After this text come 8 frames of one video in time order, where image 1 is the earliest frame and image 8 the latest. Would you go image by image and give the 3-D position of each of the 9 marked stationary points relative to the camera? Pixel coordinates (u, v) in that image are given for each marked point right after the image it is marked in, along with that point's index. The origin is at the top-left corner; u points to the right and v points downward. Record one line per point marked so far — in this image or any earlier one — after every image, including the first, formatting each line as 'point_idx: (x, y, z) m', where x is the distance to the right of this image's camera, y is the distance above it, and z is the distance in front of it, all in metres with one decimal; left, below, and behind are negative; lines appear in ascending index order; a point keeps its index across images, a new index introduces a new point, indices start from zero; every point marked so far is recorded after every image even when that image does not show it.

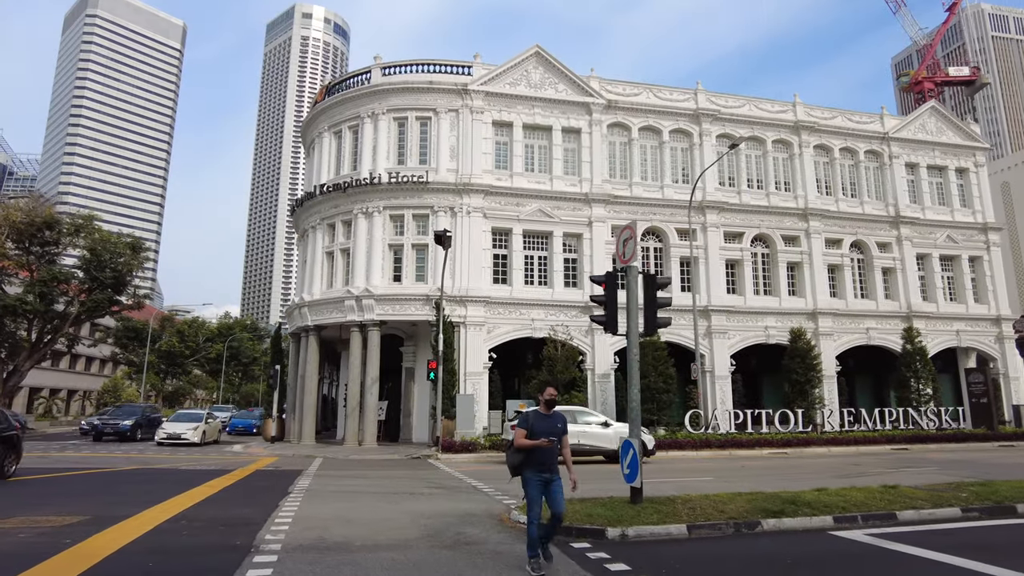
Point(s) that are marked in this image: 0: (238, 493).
0: (-5.7, -4.3, +13.6) m
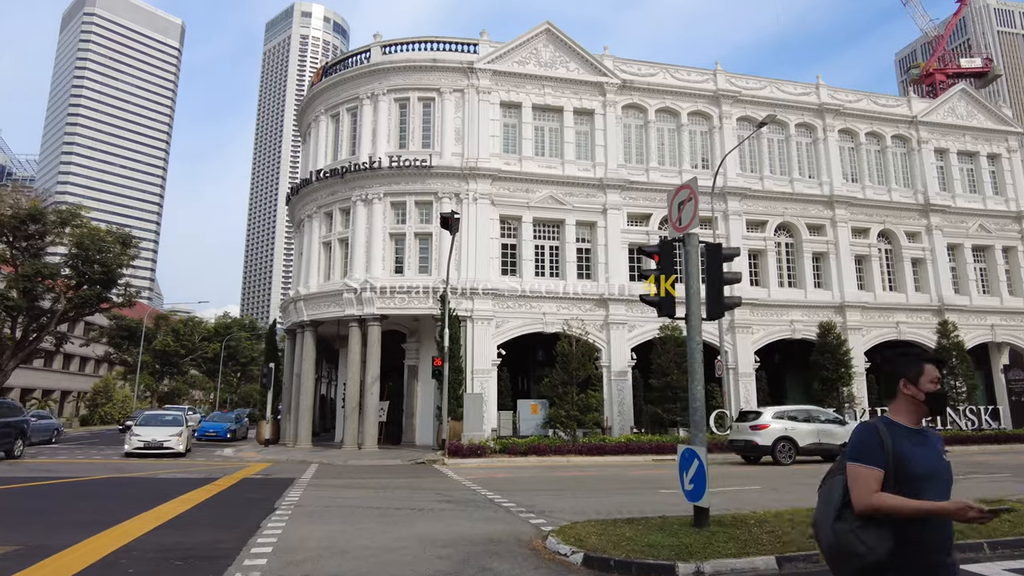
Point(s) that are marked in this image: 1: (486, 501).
0: (-5.3, -4.0, +11.6) m
1: (-0.5, -4.0, +12.2) m
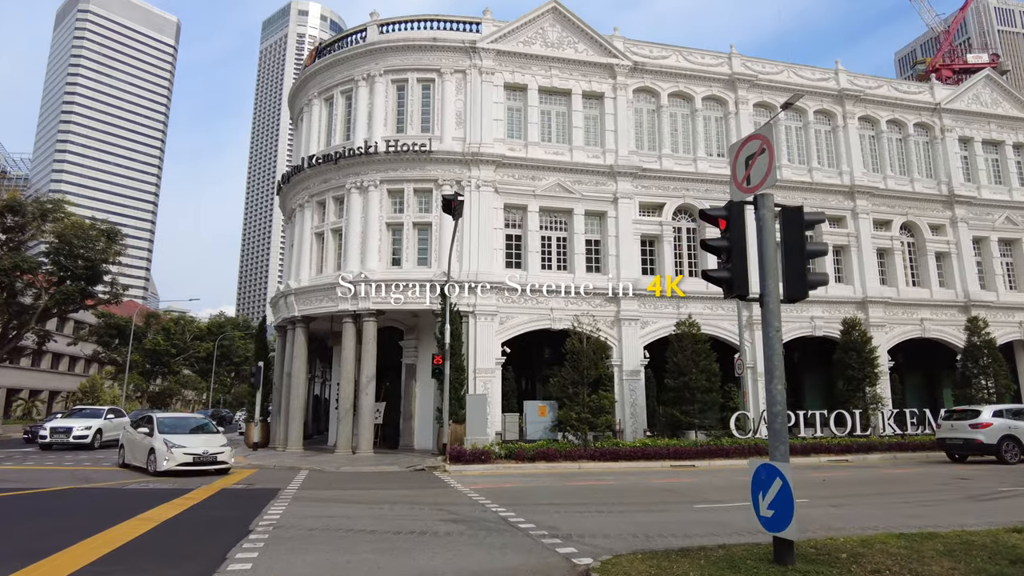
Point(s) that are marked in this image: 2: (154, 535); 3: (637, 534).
0: (-5.0, -3.7, +9.8) m
1: (-0.2, -3.7, +10.4) m
2: (-5.4, -3.7, +9.9) m
3: (+1.8, -3.6, +9.5) m
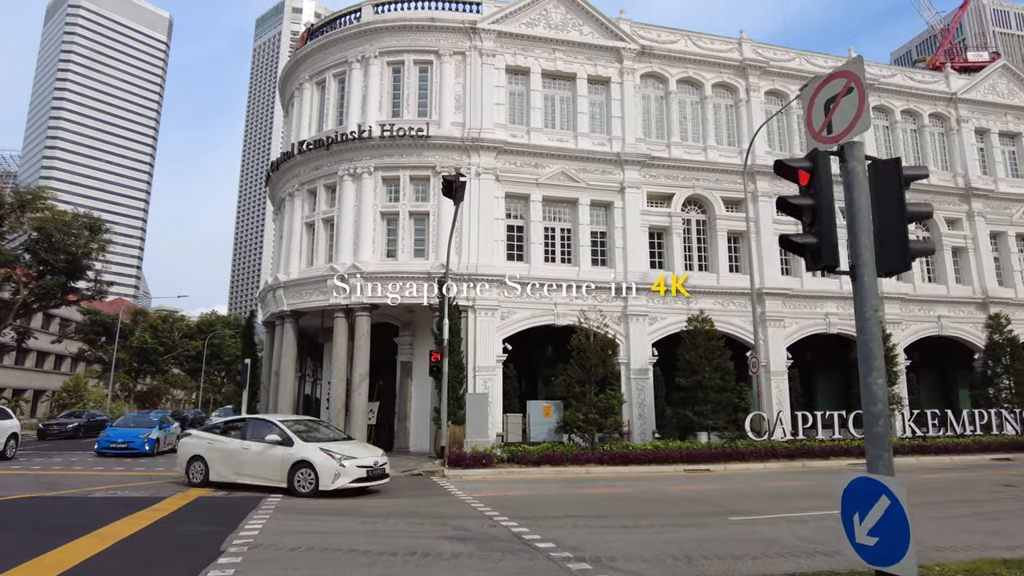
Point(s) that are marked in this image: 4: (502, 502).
0: (-4.8, -3.4, +8.3) m
1: (0.0, -3.5, +9.0) m
2: (-5.2, -3.5, +8.4) m
3: (+2.1, -3.4, +8.1) m
4: (-0.2, -4.6, +13.8) m
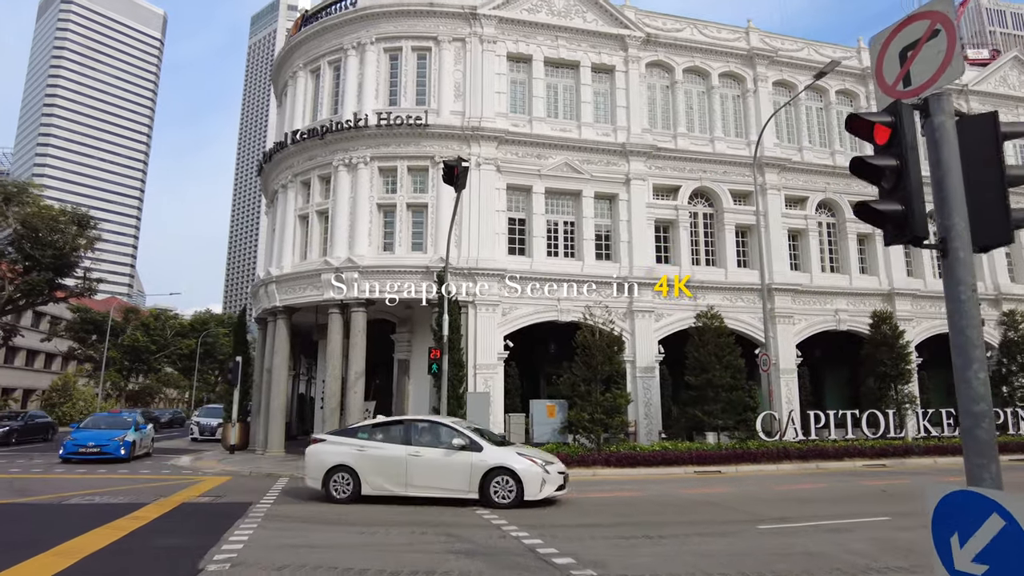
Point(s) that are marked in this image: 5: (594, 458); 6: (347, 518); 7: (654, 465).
0: (-4.6, -3.3, +7.4) m
1: (+0.1, -3.3, +8.1) m
2: (-5.1, -3.3, +7.5) m
3: (+2.2, -3.2, +7.2) m
4: (0.0, -4.4, +12.9) m
5: (+2.5, -5.1, +19.6) m
6: (-2.9, -4.0, +11.2) m
7: (+4.4, -5.4, +19.9) m
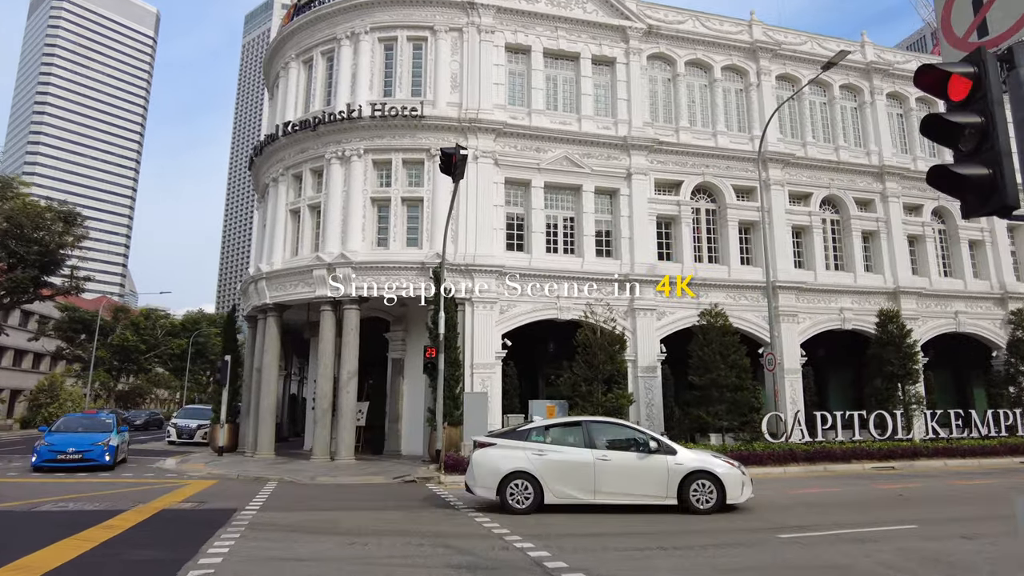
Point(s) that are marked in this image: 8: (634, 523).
0: (-4.6, -3.1, +6.6) m
1: (+0.2, -3.2, +7.4) m
2: (-5.0, -3.2, +6.7) m
3: (+2.3, -3.1, +6.5) m
4: (0.0, -4.3, +12.2) m
5: (+2.4, -5.0, +18.9) m
6: (-2.8, -3.8, +10.5) m
7: (+4.4, -5.3, +19.2) m
8: (+2.0, -3.9, +10.6) m
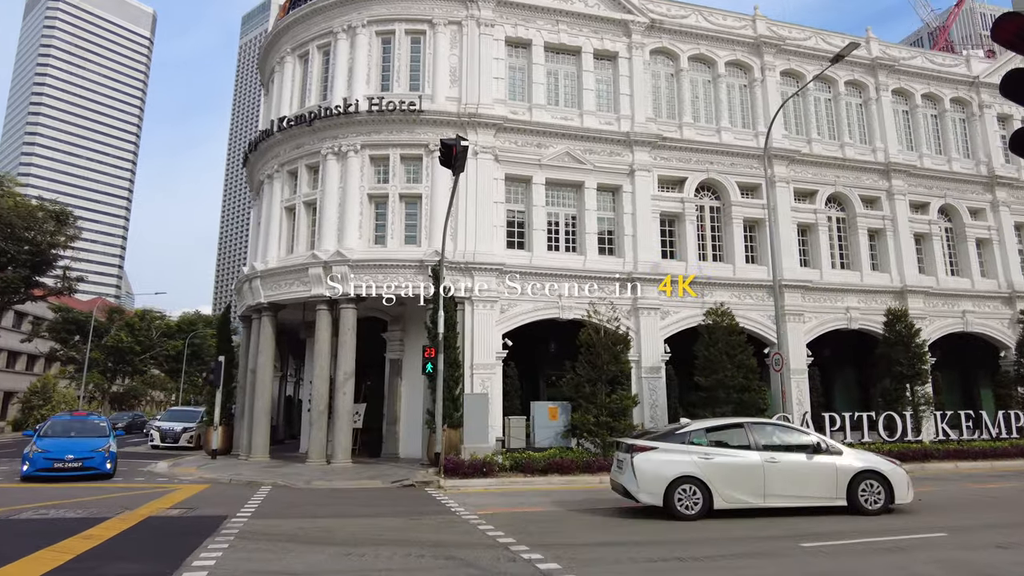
0: (-4.5, -3.0, +6.0) m
1: (+0.3, -3.1, +6.8) m
2: (-4.9, -3.1, +6.2) m
3: (+2.4, -3.0, +6.0) m
4: (+0.1, -4.2, +11.6) m
5: (+2.5, -5.0, +18.3) m
6: (-2.7, -3.8, +9.9) m
7: (+4.4, -5.3, +18.7) m
8: (+2.1, -3.8, +10.1) m
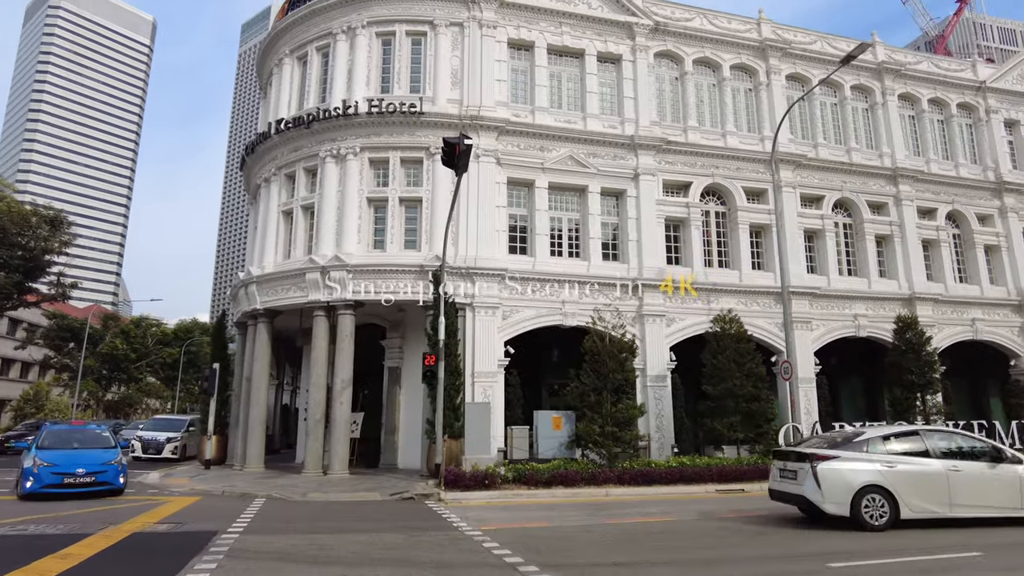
0: (-4.4, -3.0, +5.5) m
1: (+0.4, -3.1, +6.2) m
2: (-4.8, -3.1, +5.6) m
3: (+2.5, -3.0, +5.4) m
4: (+0.2, -4.3, +11.0) m
5: (+2.6, -5.1, +17.7) m
6: (-2.6, -3.8, +9.3) m
7: (+4.5, -5.4, +18.1) m
8: (+2.2, -3.8, +9.5) m
